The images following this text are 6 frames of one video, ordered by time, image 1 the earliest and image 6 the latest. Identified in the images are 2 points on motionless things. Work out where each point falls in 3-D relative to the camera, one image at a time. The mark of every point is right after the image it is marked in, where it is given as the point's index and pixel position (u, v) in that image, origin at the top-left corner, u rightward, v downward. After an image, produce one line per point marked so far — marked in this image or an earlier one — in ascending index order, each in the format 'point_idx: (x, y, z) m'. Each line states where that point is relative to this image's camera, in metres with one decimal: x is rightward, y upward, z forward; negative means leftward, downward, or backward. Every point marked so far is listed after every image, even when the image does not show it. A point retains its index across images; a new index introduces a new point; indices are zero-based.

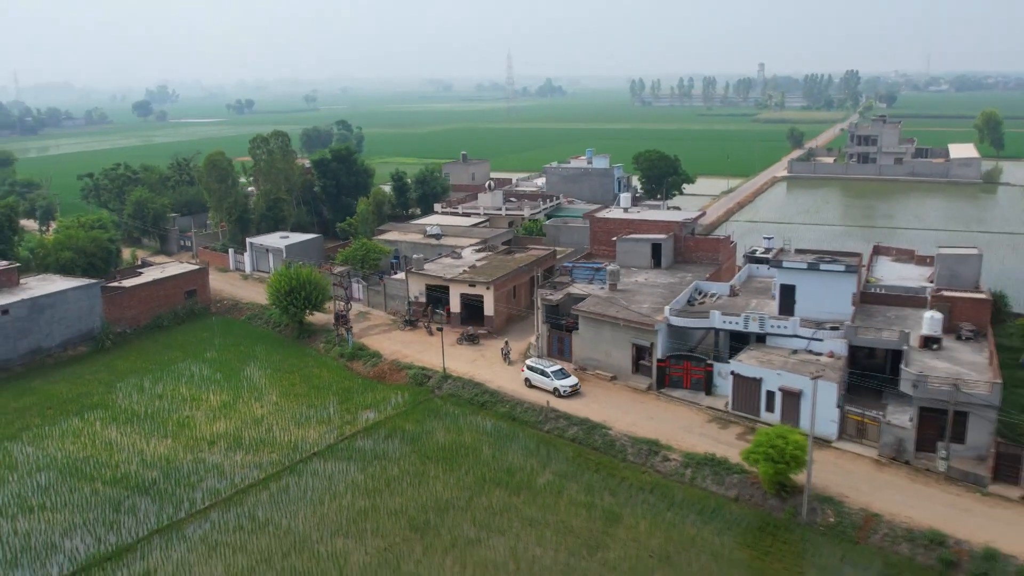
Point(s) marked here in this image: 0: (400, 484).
0: (-1.6, -2.7, +13.6) m
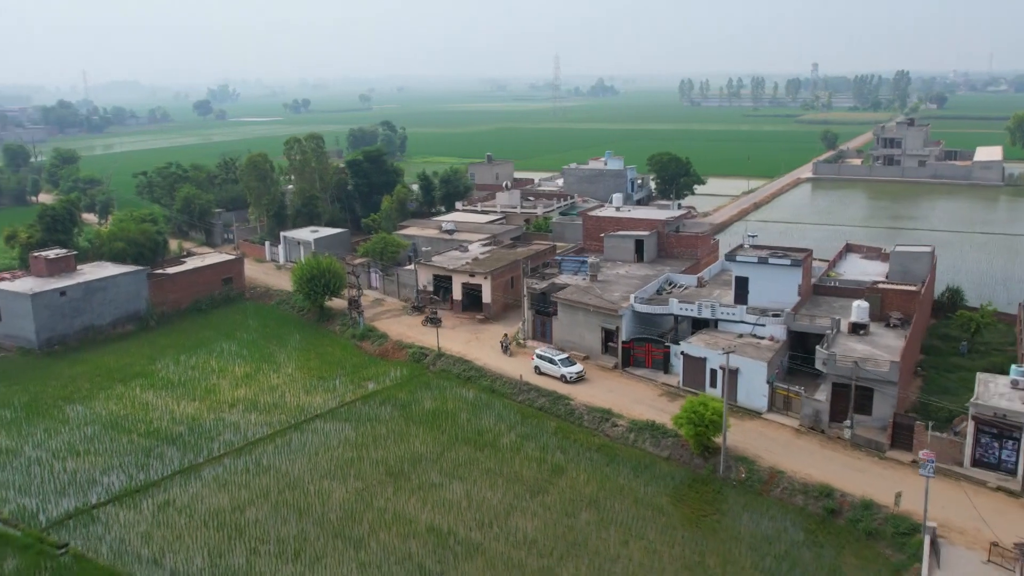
0: (-2.1, -2.5, +15.9) m
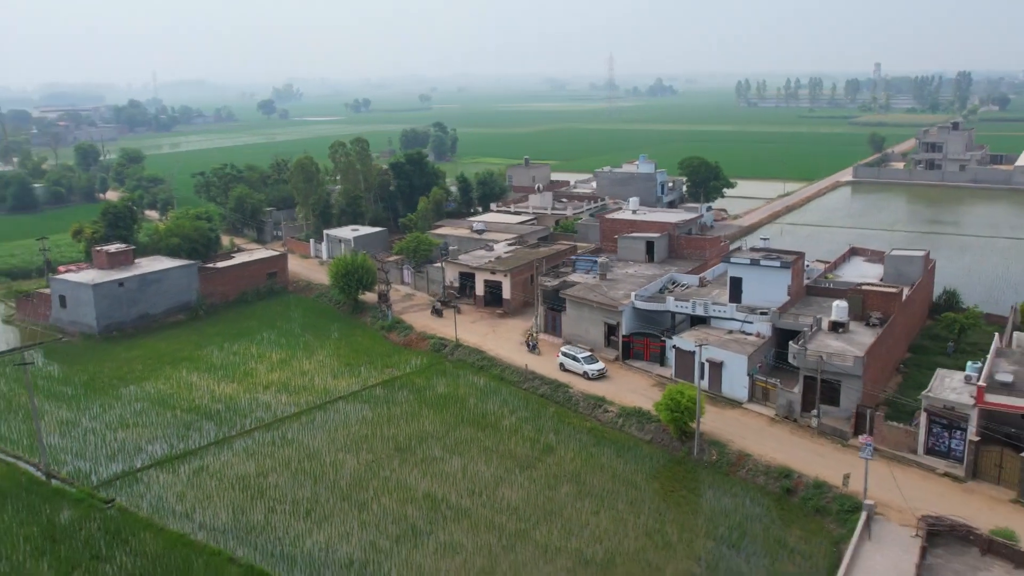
0: (-2.1, -2.4, +17.7) m
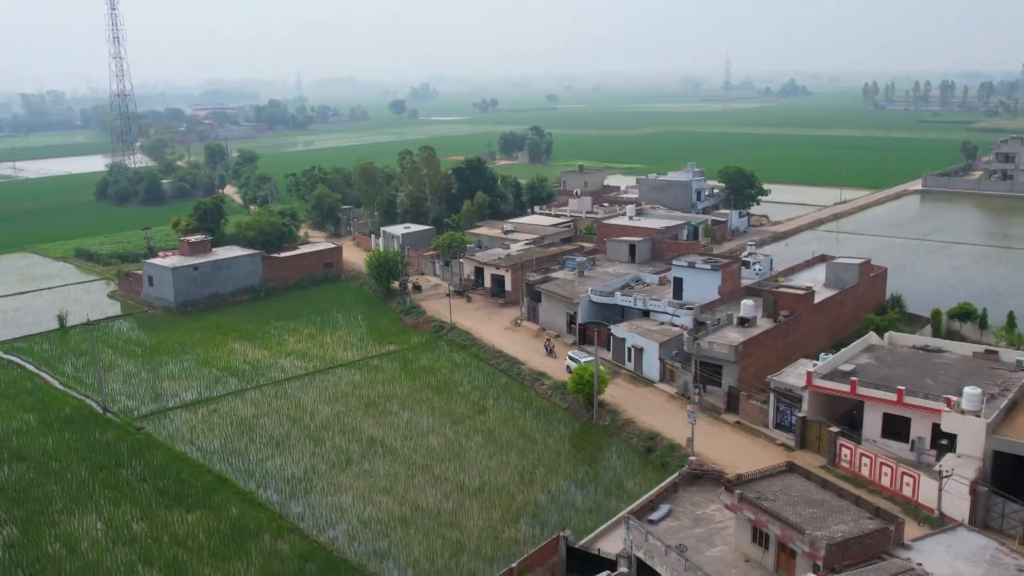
0: (-3.0, -2.2, +21.9) m
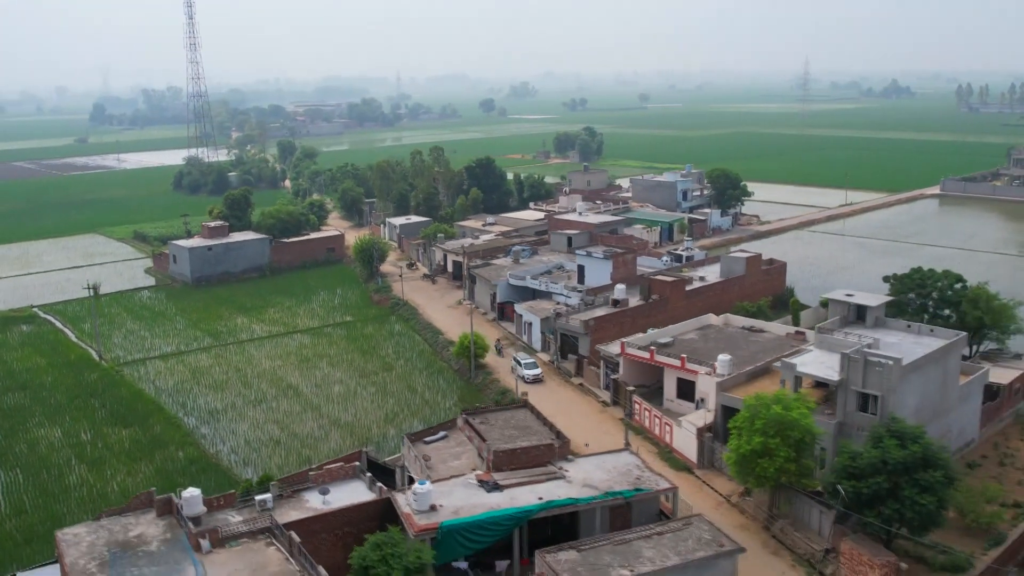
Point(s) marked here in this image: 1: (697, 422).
0: (-5.3, -1.6, +26.5) m
1: (+3.4, -2.5, +17.8) m
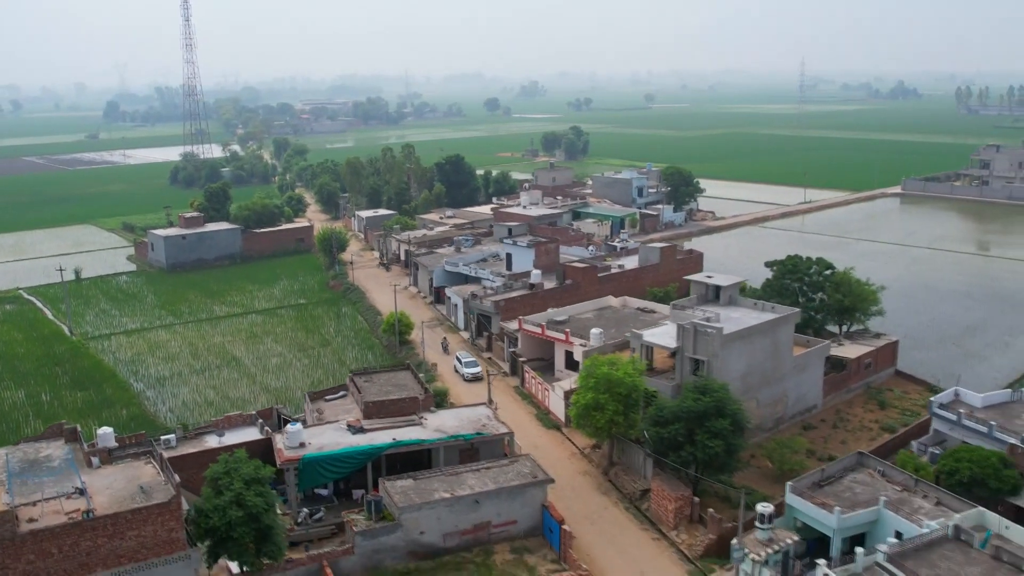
0: (-7.3, -1.1, +29.3) m
1: (+1.2, -2.1, +20.3) m
